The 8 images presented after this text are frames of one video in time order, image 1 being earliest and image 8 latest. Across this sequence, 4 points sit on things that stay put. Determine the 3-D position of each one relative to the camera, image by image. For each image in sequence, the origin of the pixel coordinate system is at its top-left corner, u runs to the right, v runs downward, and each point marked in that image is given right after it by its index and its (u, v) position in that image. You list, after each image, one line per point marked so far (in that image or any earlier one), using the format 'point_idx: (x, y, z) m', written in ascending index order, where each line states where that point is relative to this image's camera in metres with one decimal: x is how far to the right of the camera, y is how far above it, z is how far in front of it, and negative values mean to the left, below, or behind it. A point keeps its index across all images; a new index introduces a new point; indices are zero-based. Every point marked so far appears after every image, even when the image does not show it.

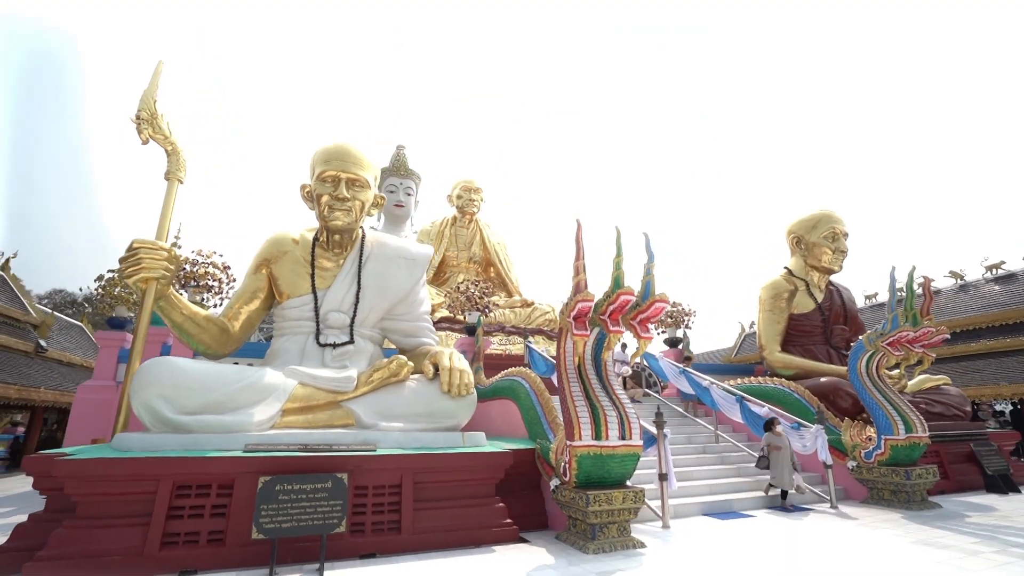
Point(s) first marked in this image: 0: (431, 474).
0: (-0.7, -1.6, +4.7) m
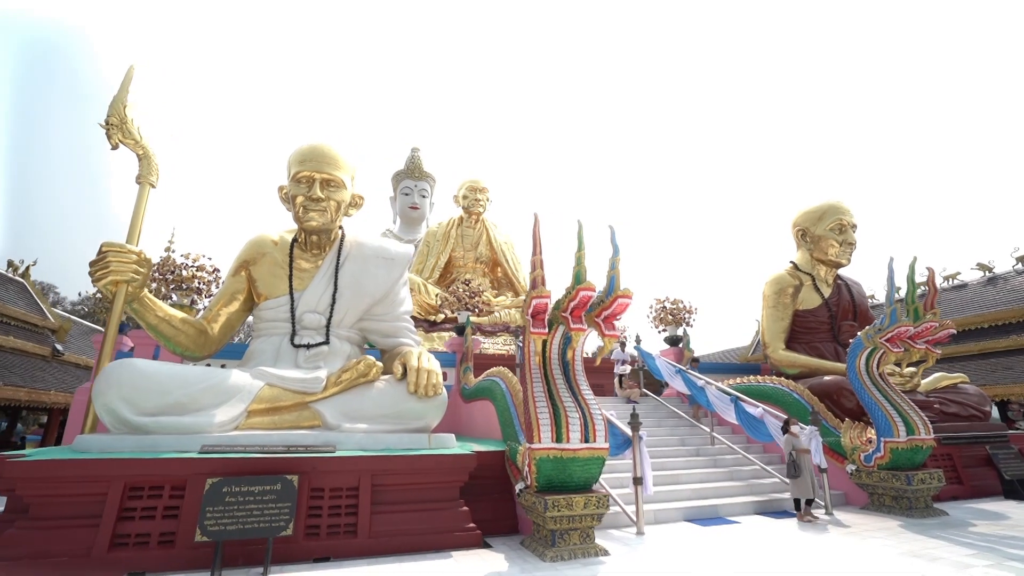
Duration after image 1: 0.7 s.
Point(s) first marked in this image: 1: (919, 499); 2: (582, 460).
0: (-1.0, -1.5, +4.6) m
1: (+4.1, -2.1, +5.6) m
2: (+0.5, -1.3, +4.3) m
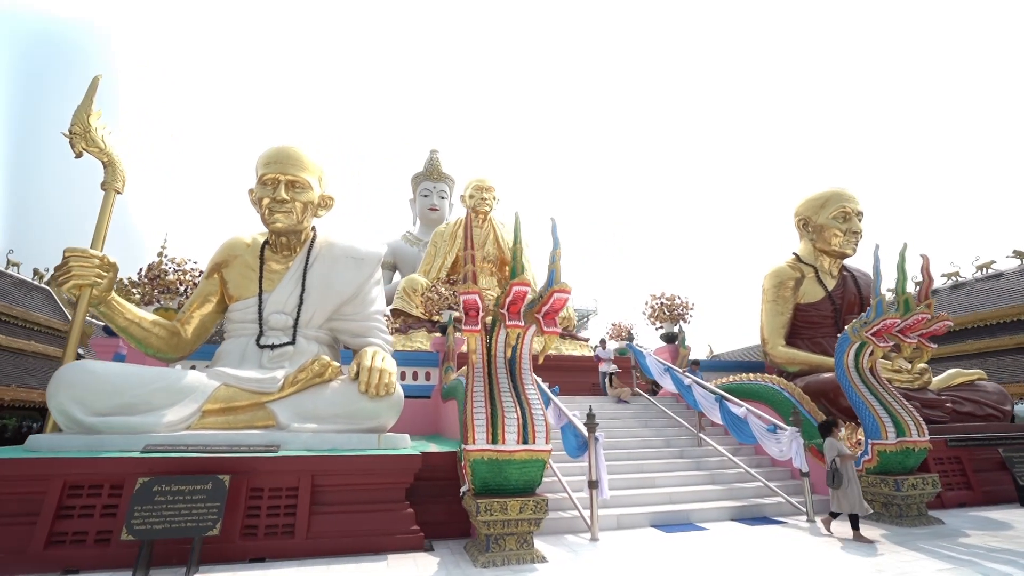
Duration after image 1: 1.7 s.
0: (-1.5, -1.5, +4.5) m
1: (+3.7, -2.0, +5.2) m
2: (0.0, -1.3, +4.2) m
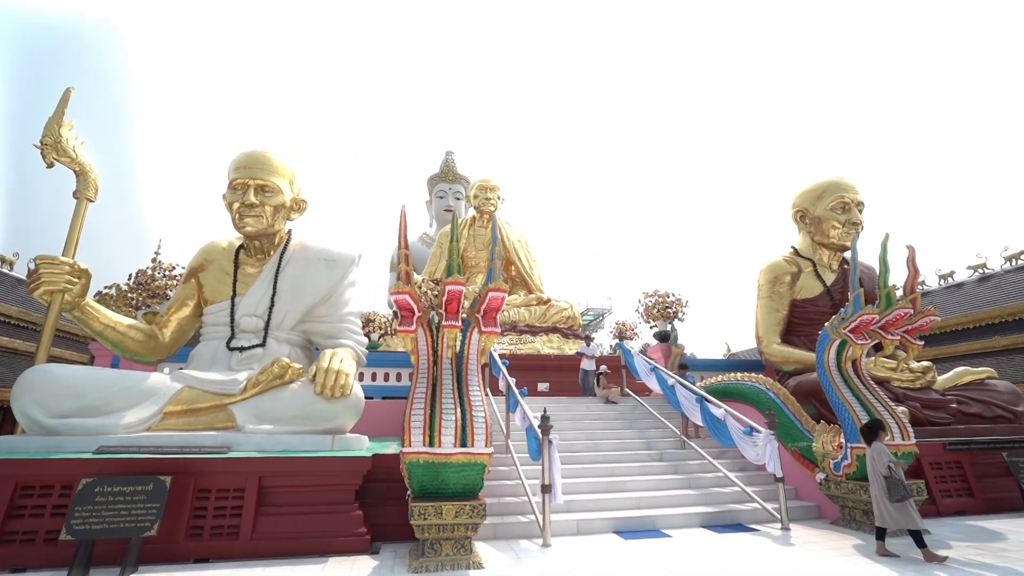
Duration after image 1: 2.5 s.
0: (-1.9, -1.6, +4.5) m
1: (+3.3, -2.0, +4.9) m
2: (-0.4, -1.3, +4.1) m
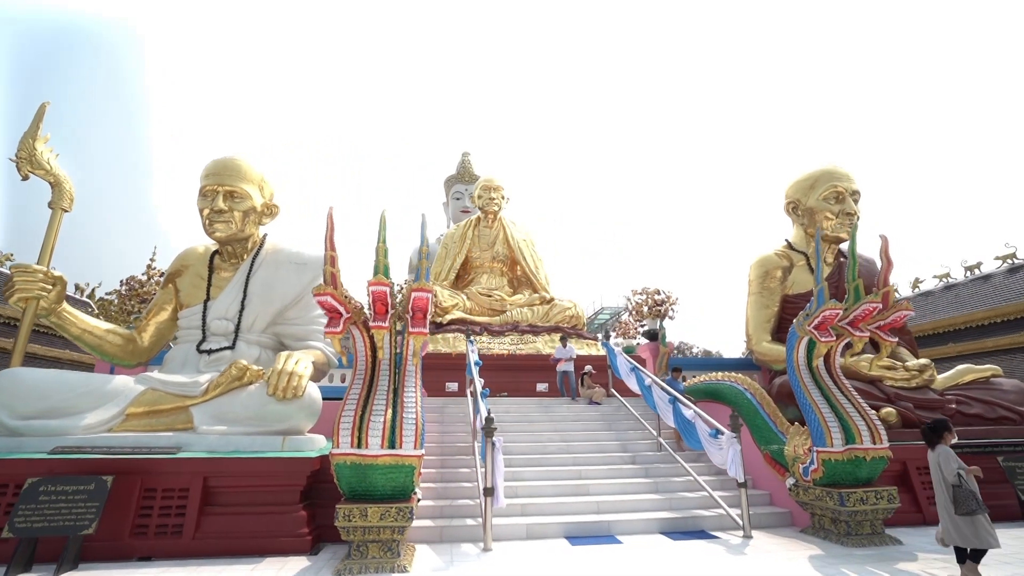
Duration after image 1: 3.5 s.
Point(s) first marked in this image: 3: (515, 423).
0: (-2.4, -1.6, +4.6) m
1: (+2.9, -1.9, +4.6) m
2: (-0.9, -1.3, +4.1) m
3: (0.0, -1.7, +7.0) m
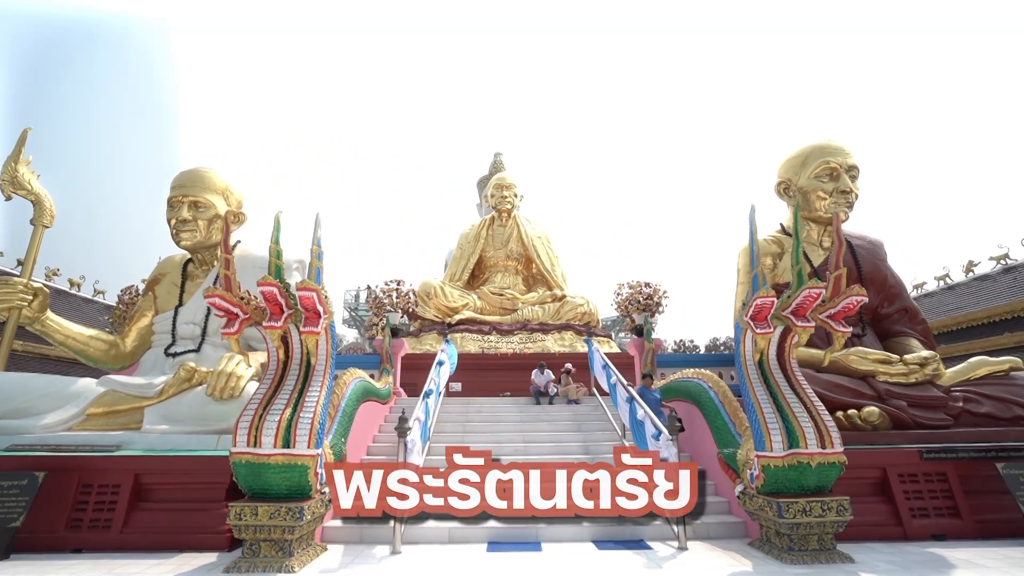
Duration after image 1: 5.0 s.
0: (-3.1, -1.6, +4.8) m
1: (+2.1, -1.8, +4.1) m
2: (-1.7, -1.3, +4.0) m
3: (-0.4, -1.6, +6.8) m
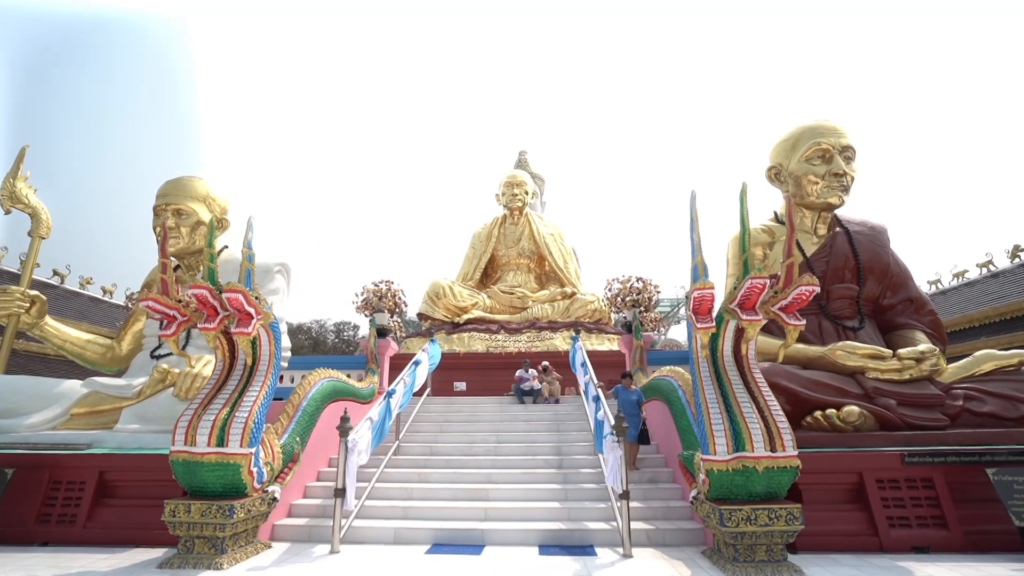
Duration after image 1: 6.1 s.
0: (-3.5, -1.7, +4.9) m
1: (+1.6, -1.7, +3.8) m
2: (-2.2, -1.3, +4.1) m
3: (-0.6, -1.6, +6.7) m
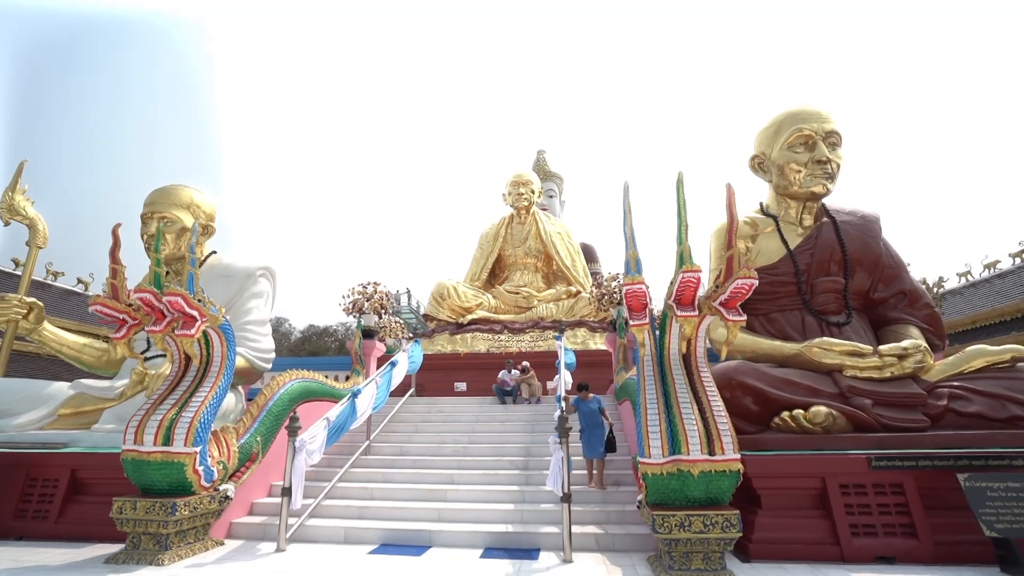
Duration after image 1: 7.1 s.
0: (-3.9, -1.7, +5.1) m
1: (+1.1, -1.7, +3.6) m
2: (-2.7, -1.3, +4.2) m
3: (-0.9, -1.6, +6.7) m
